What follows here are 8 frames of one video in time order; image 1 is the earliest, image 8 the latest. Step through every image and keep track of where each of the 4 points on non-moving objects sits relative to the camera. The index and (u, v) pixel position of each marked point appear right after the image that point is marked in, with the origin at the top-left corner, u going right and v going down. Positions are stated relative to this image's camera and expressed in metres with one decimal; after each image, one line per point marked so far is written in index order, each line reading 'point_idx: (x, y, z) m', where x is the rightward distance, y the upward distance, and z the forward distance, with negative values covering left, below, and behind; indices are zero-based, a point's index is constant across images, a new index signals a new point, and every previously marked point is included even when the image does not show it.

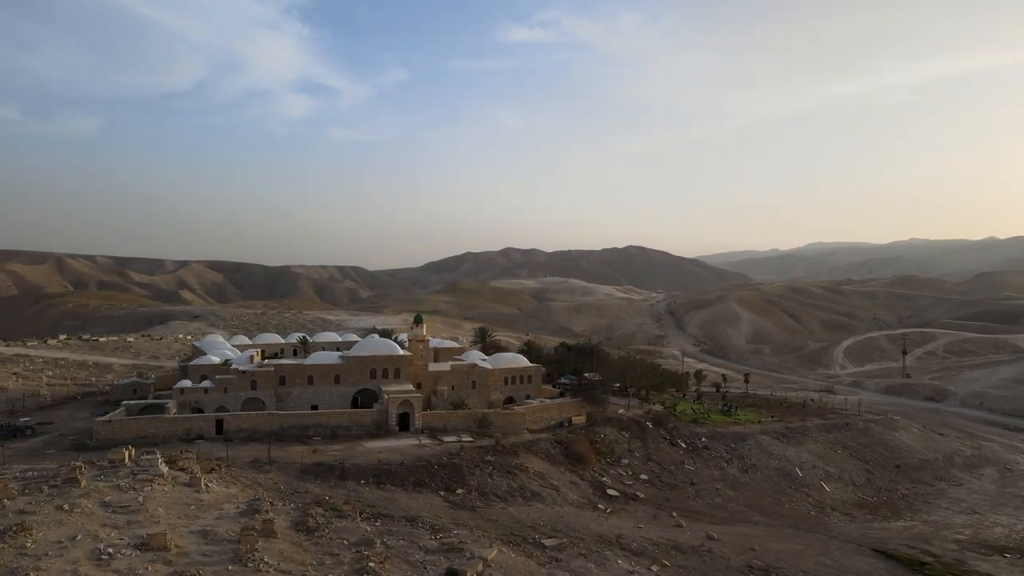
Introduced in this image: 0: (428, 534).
0: (-2.1, -6.1, +17.0) m
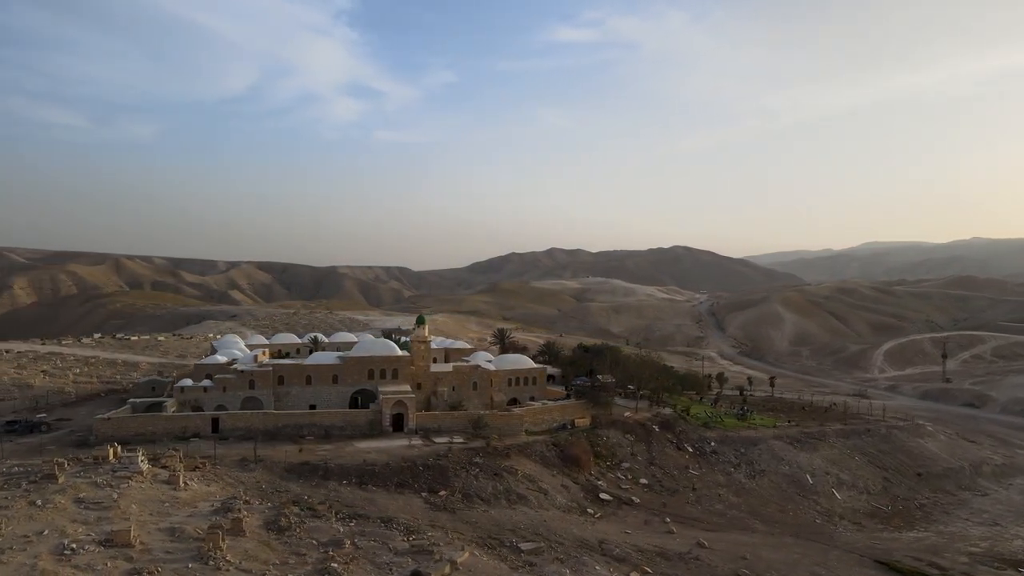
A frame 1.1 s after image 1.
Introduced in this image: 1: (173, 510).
0: (-2.8, -6.2, +17.0) m
1: (-7.9, -5.2, +15.9) m
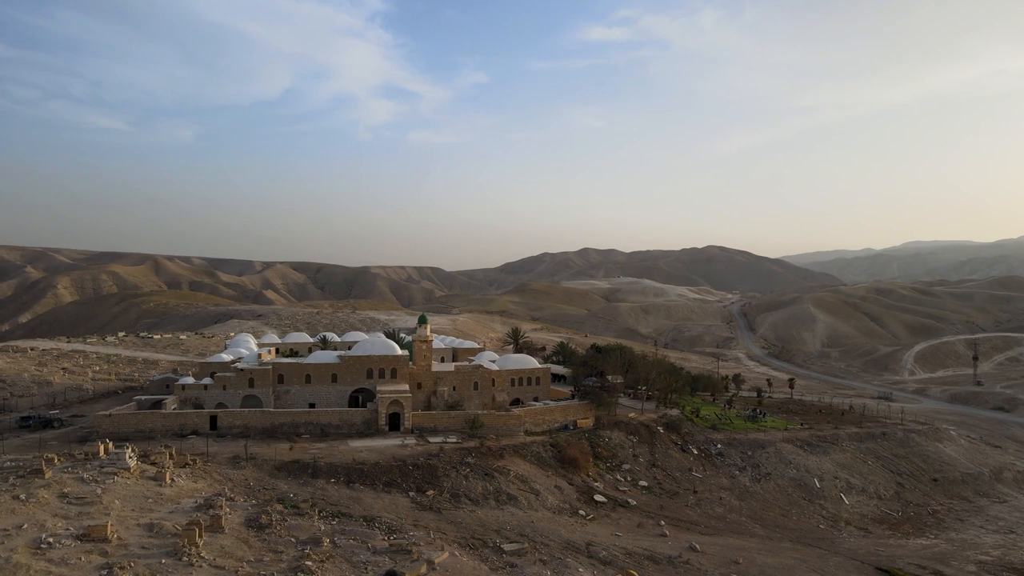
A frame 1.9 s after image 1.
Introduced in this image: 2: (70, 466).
0: (-3.3, -6.1, +17.0) m
1: (-8.4, -5.1, +16.1) m
2: (-11.1, -4.5, +17.1) m
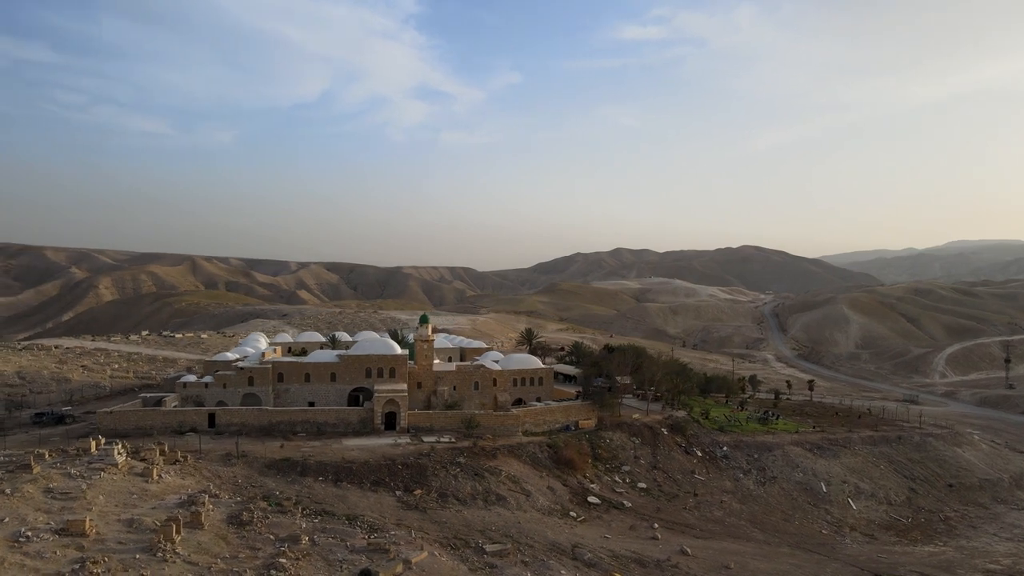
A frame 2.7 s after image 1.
0: (-3.8, -6.1, +17.0) m
1: (-8.9, -5.1, +16.3) m
2: (-11.6, -4.4, +17.5) m
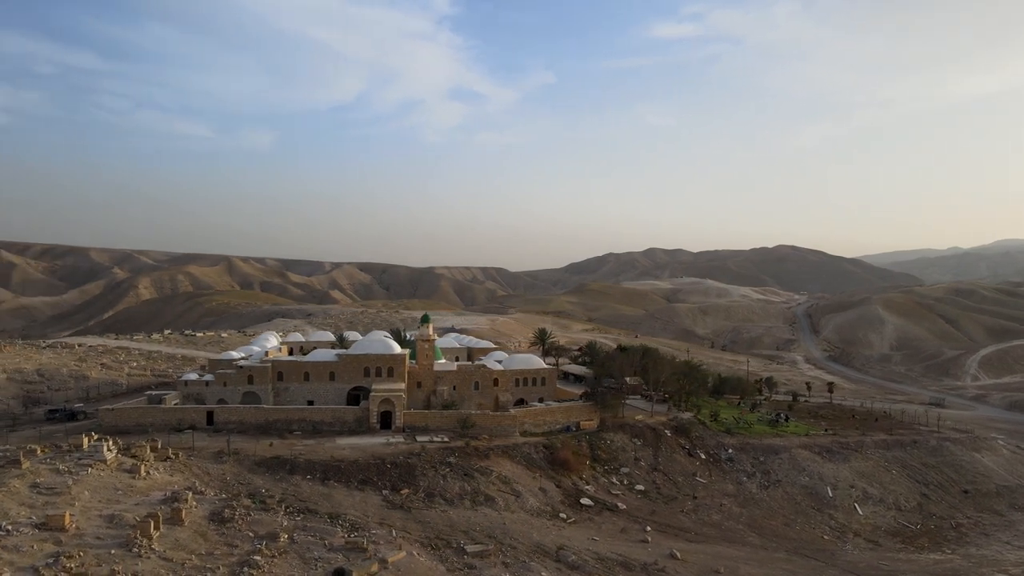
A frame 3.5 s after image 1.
0: (-4.3, -6.1, +17.1) m
1: (-9.4, -5.1, +16.6) m
2: (-12.1, -4.4, +17.8) m
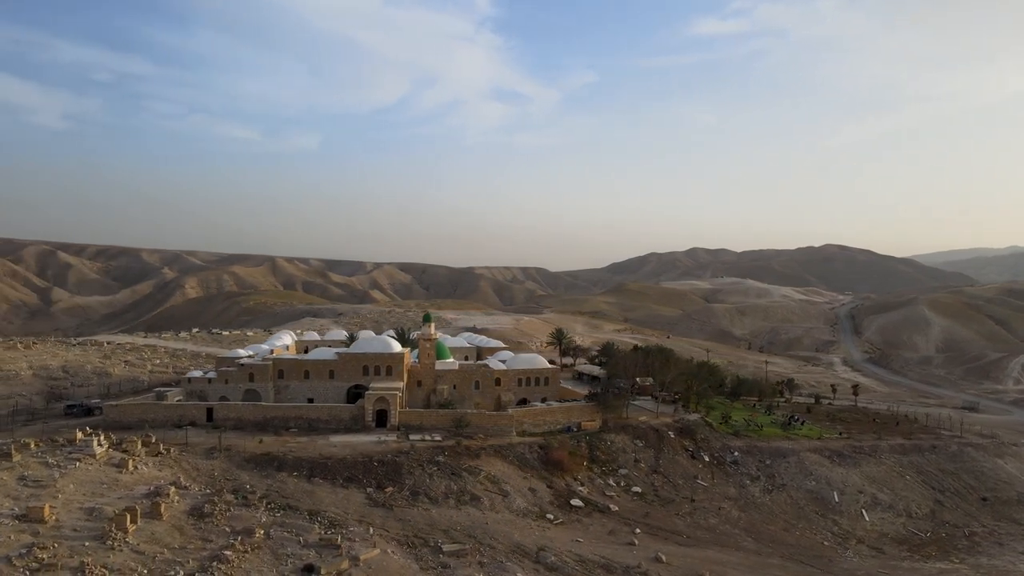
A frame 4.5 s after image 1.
0: (-4.9, -6.1, +17.2) m
1: (-10.1, -5.1, +17.0) m
2: (-12.6, -4.4, +18.4) m
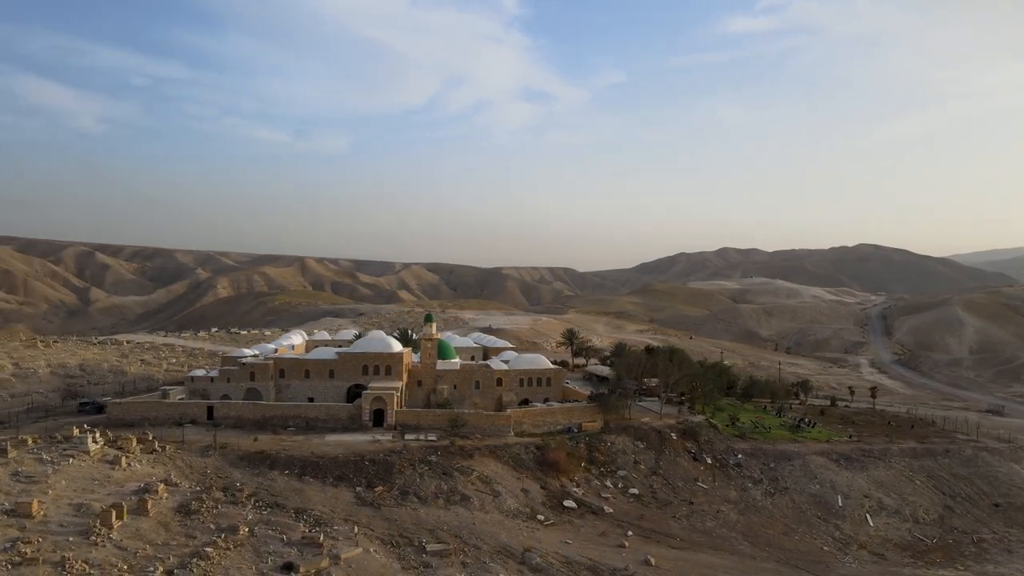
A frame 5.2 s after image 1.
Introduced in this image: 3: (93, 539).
0: (-5.3, -6.1, +17.4) m
1: (-10.5, -5.1, +17.3) m
2: (-13.0, -4.4, +18.8) m
3: (-9.1, -5.5, +14.9) m
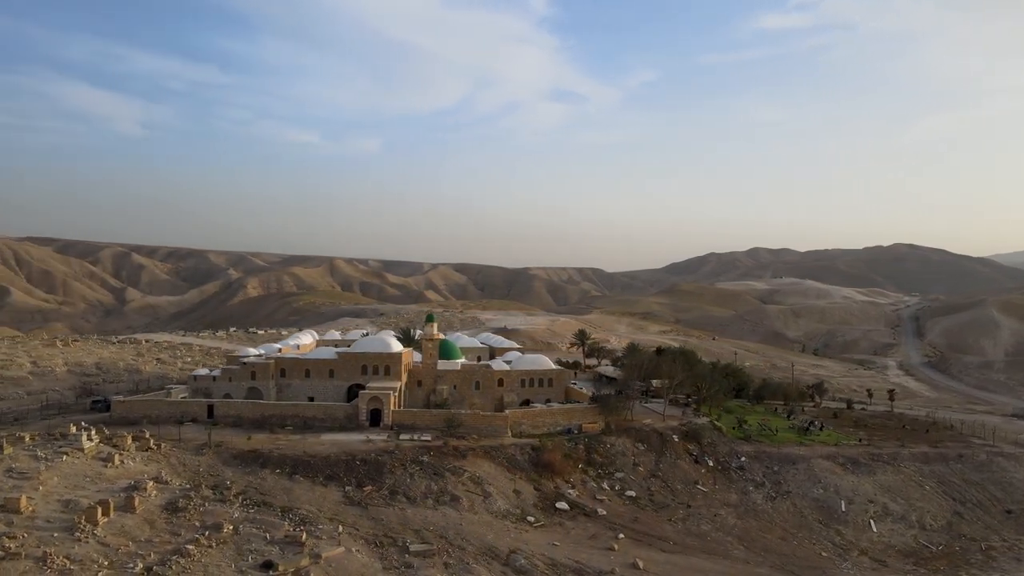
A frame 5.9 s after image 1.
0: (-5.8, -6.1, +17.5) m
1: (-10.9, -5.1, +17.6) m
2: (-13.4, -4.4, +19.2) m
3: (-9.7, -5.5, +15.2) m
